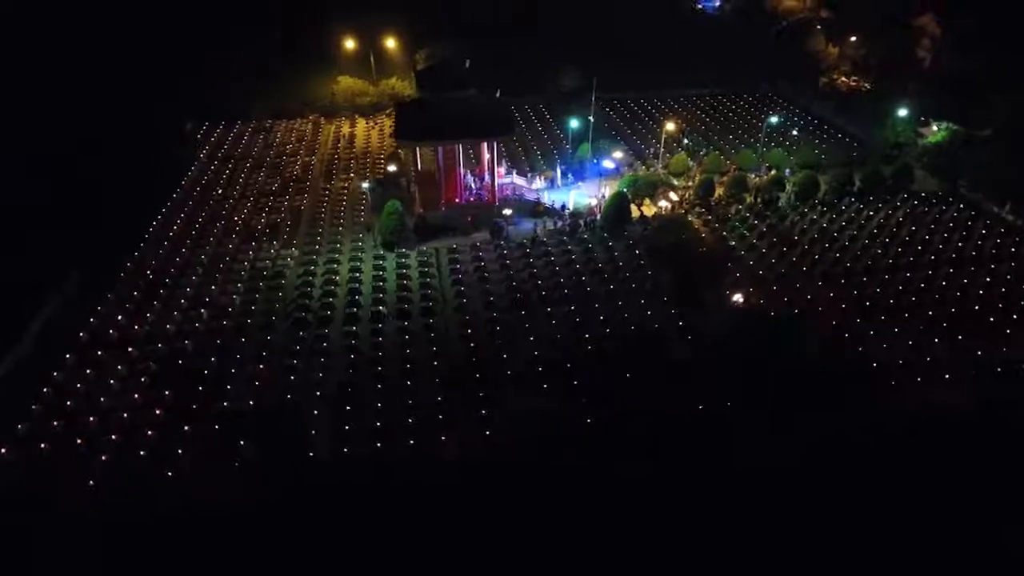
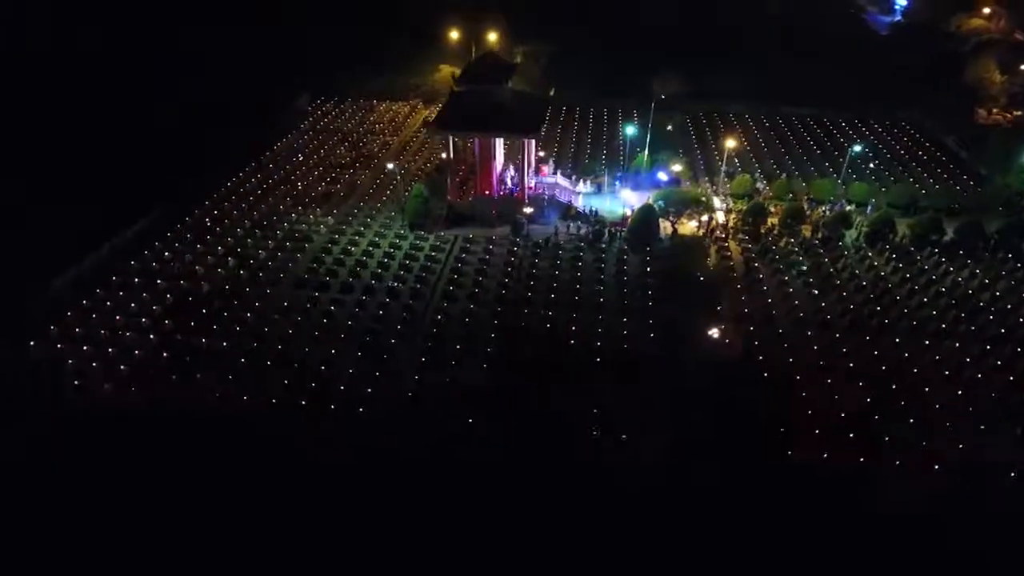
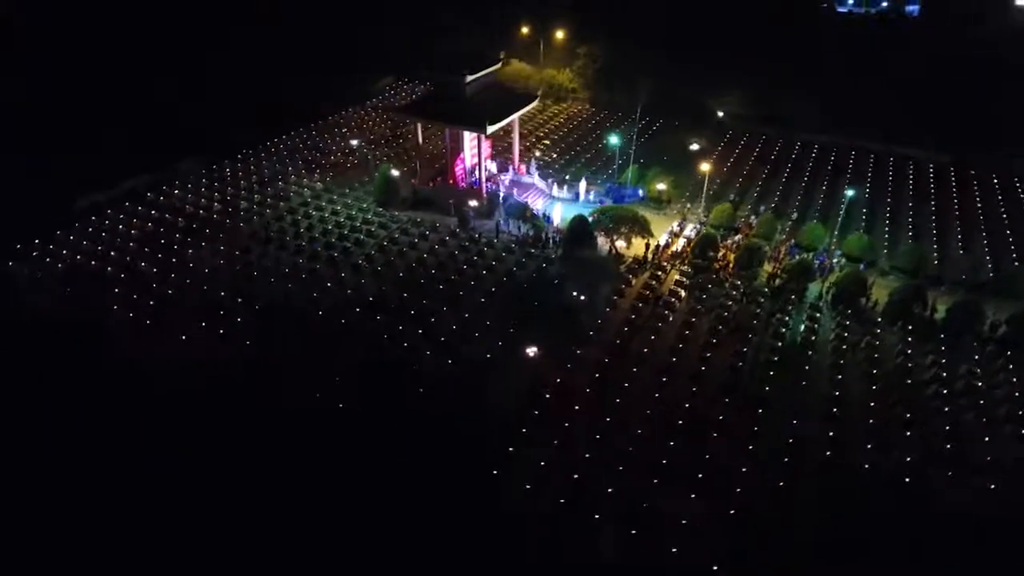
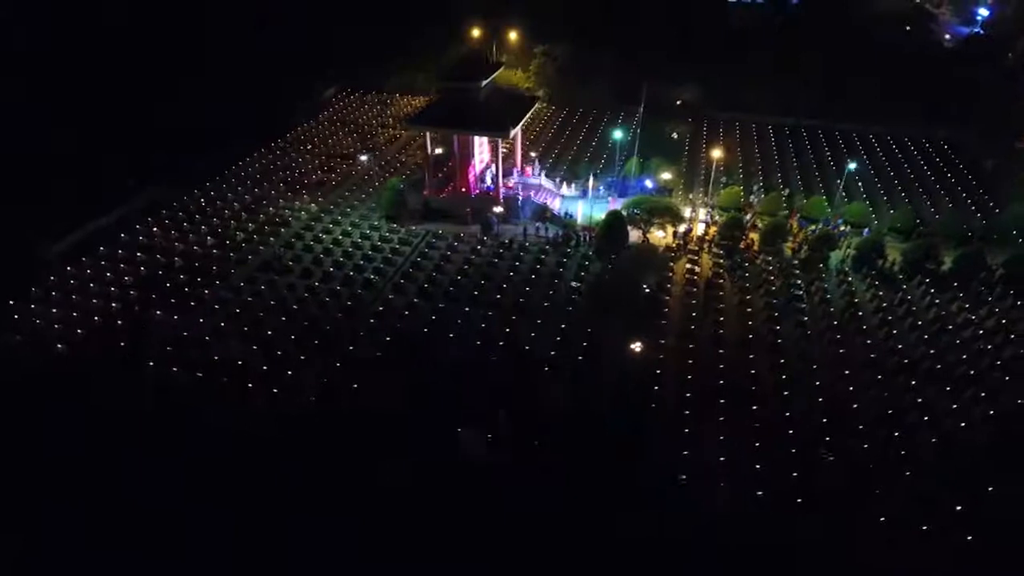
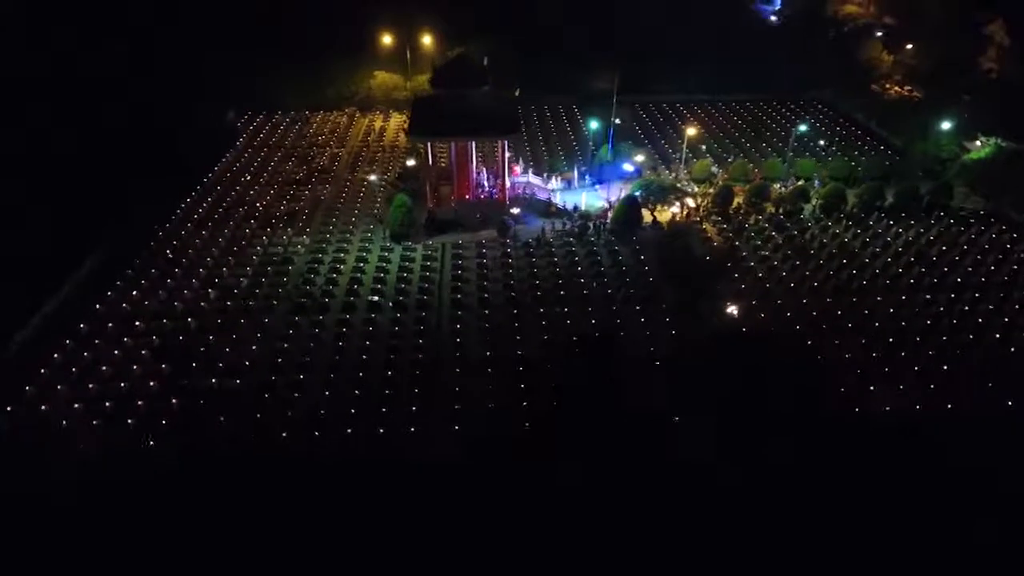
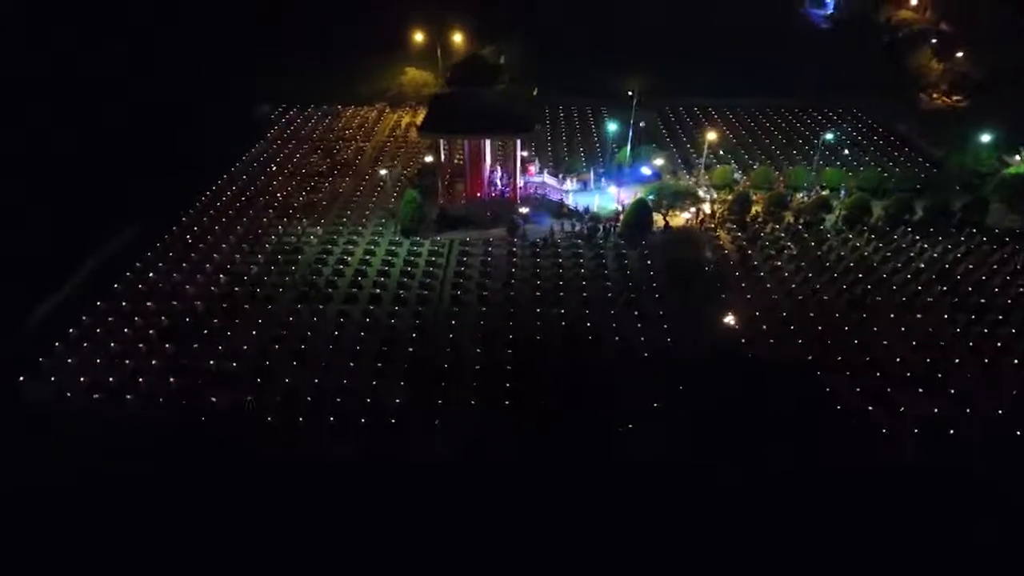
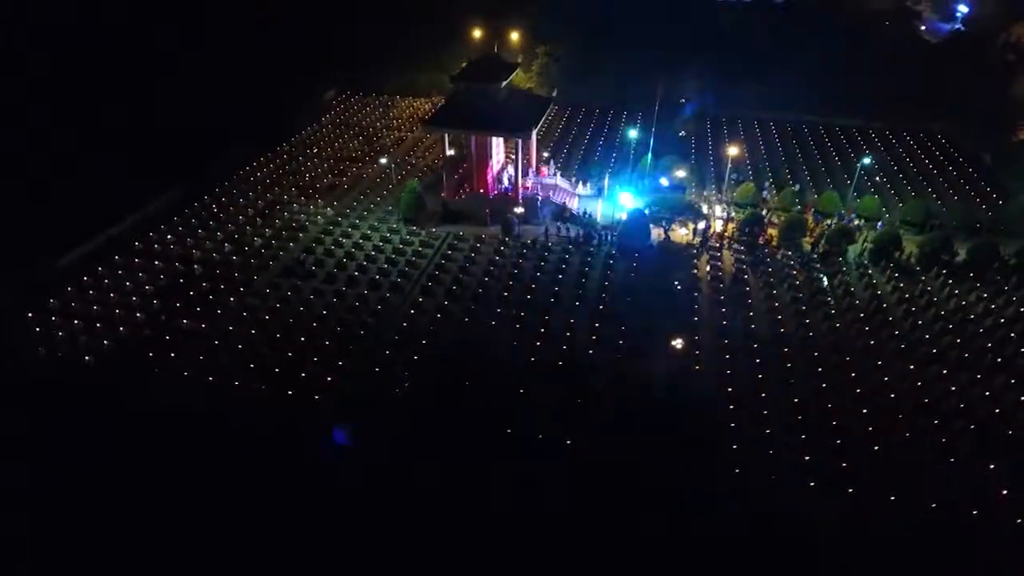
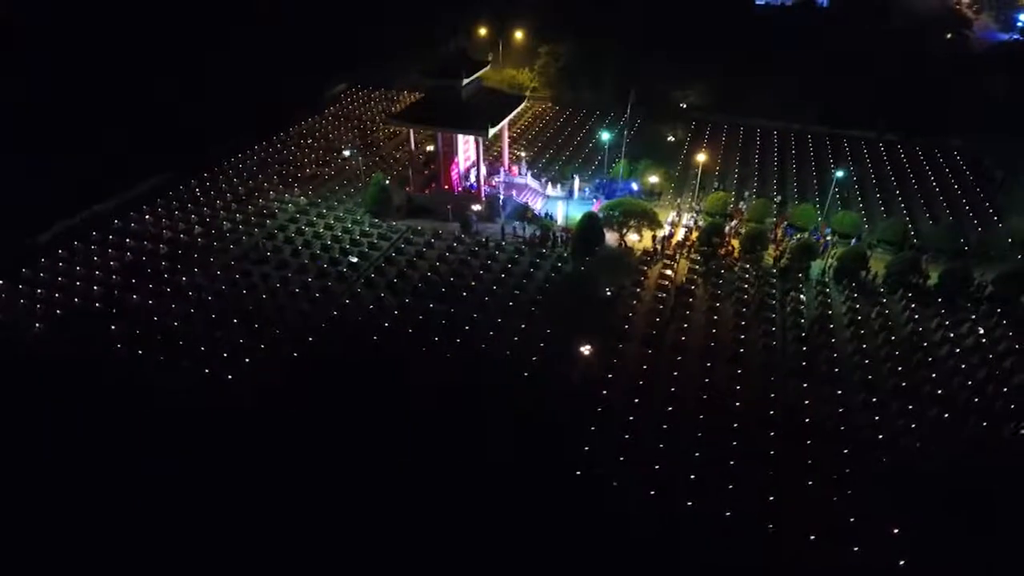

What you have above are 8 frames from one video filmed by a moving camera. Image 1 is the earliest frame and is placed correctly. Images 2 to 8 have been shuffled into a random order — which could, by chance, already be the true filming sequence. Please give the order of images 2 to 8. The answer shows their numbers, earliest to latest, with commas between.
5, 6, 2, 7, 4, 8, 3
